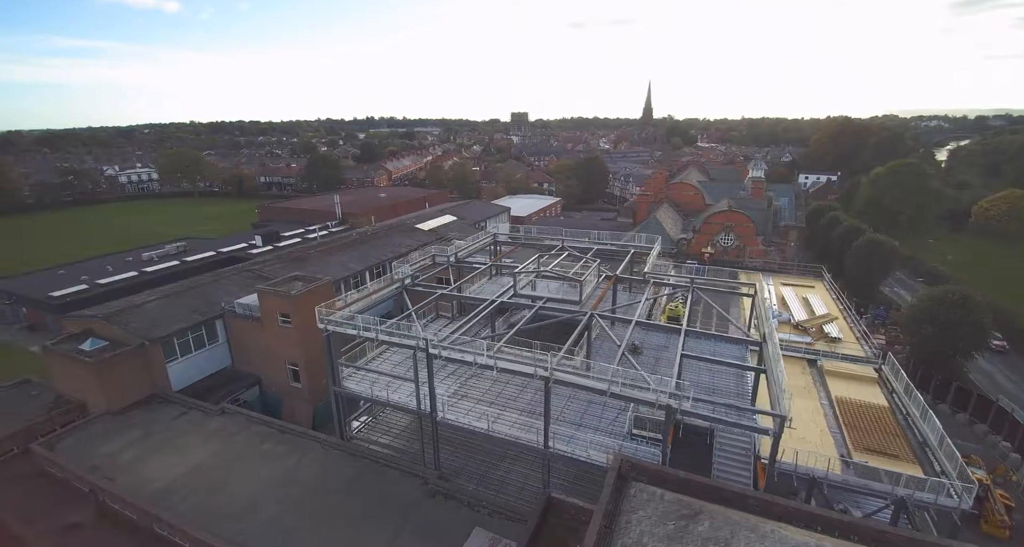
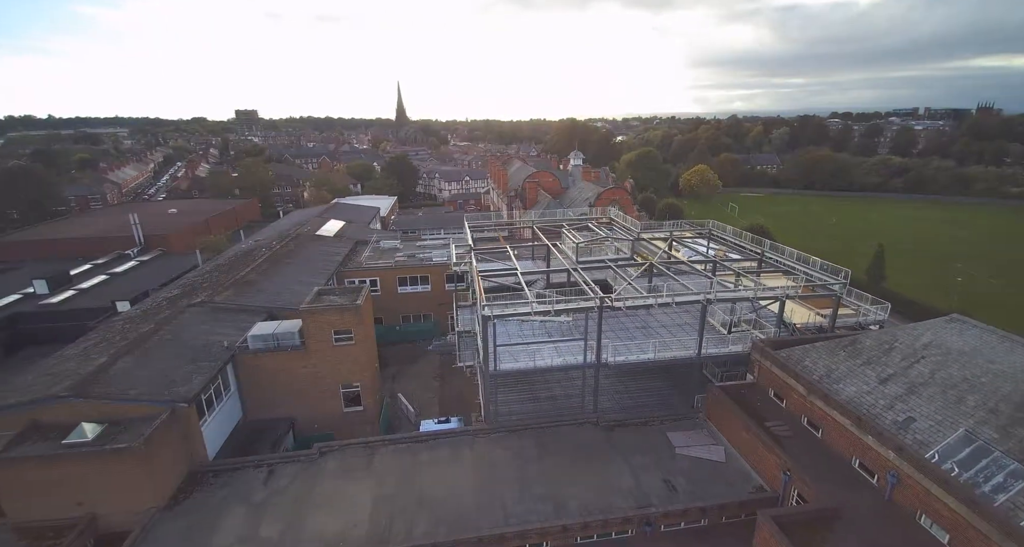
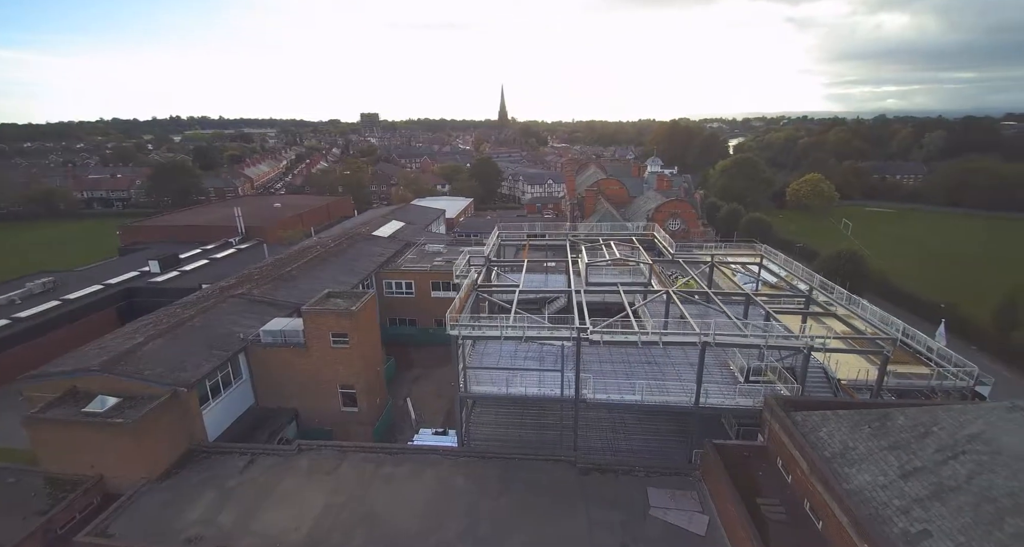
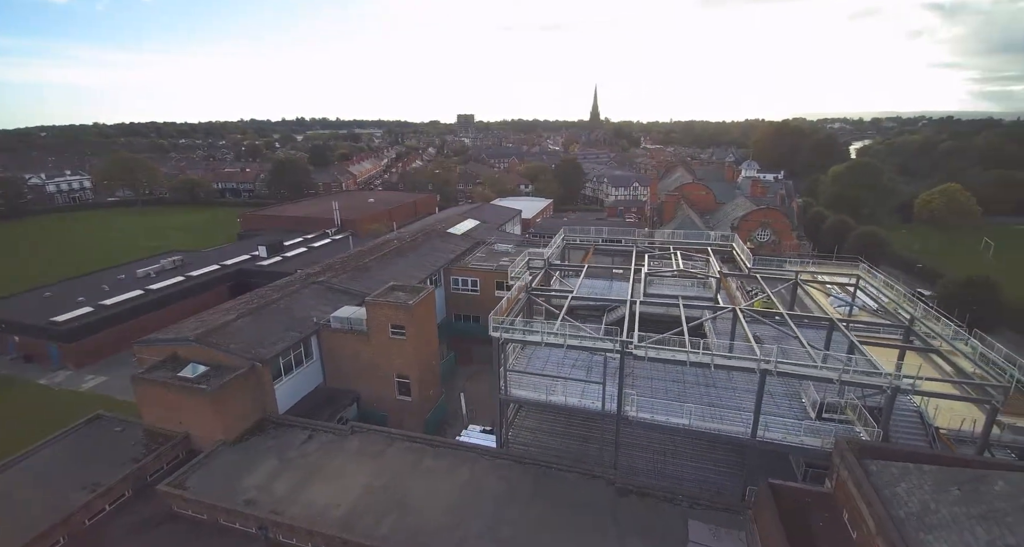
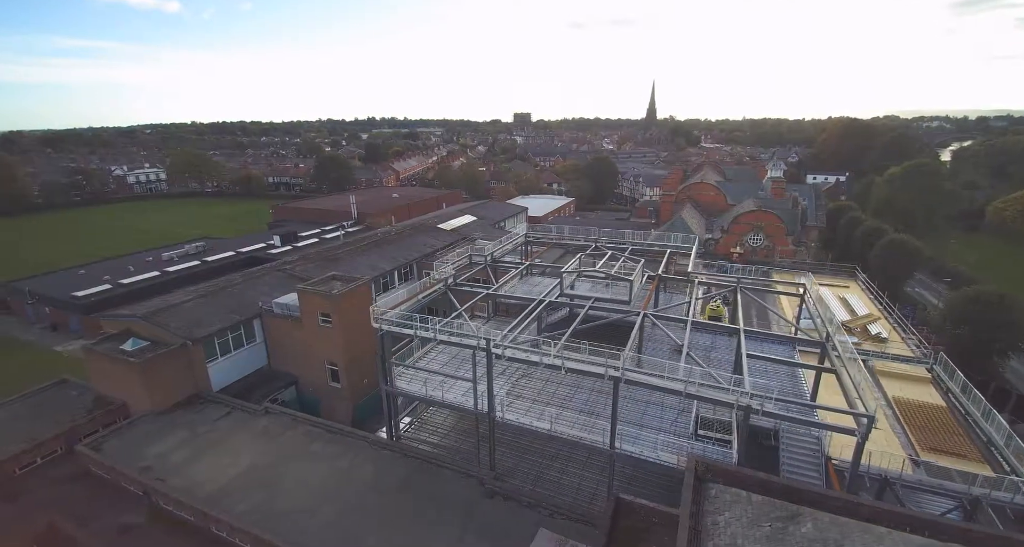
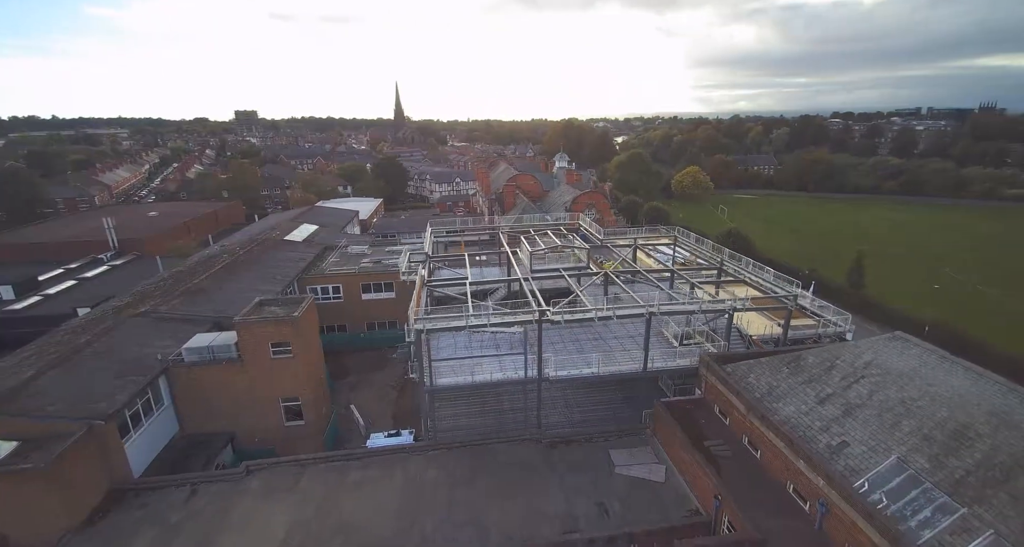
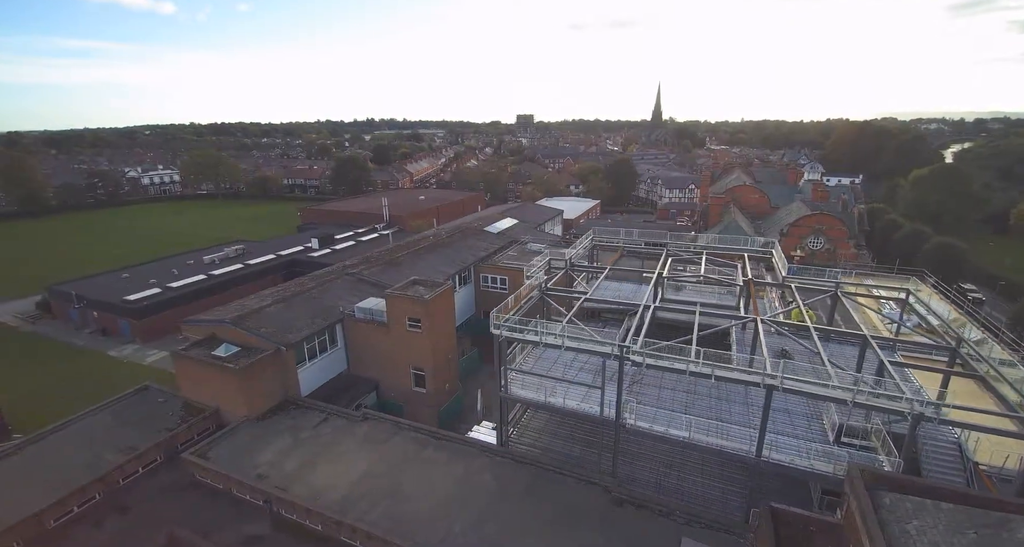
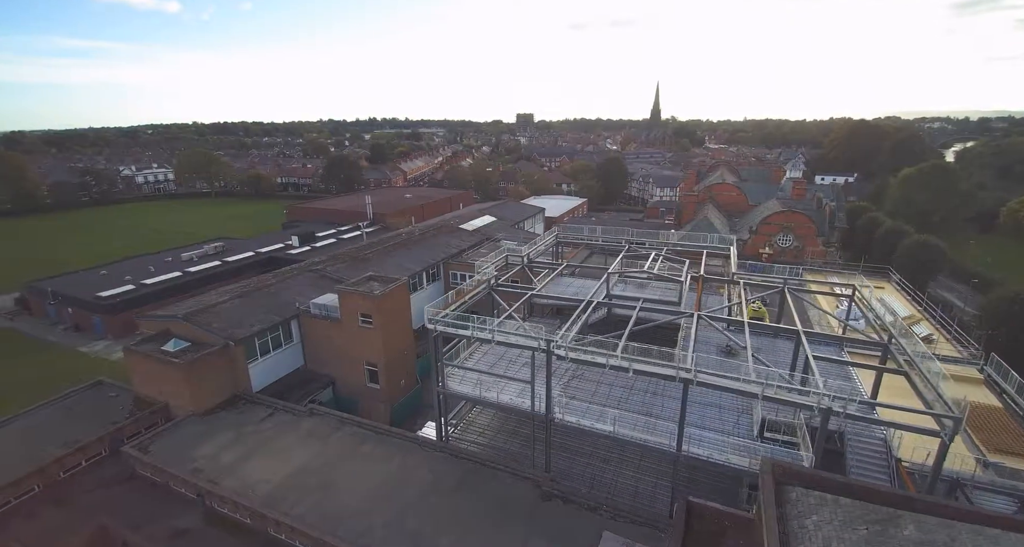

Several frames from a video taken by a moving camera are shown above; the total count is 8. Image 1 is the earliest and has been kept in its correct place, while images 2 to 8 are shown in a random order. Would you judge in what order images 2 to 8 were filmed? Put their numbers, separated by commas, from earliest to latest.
5, 8, 7, 4, 3, 6, 2
